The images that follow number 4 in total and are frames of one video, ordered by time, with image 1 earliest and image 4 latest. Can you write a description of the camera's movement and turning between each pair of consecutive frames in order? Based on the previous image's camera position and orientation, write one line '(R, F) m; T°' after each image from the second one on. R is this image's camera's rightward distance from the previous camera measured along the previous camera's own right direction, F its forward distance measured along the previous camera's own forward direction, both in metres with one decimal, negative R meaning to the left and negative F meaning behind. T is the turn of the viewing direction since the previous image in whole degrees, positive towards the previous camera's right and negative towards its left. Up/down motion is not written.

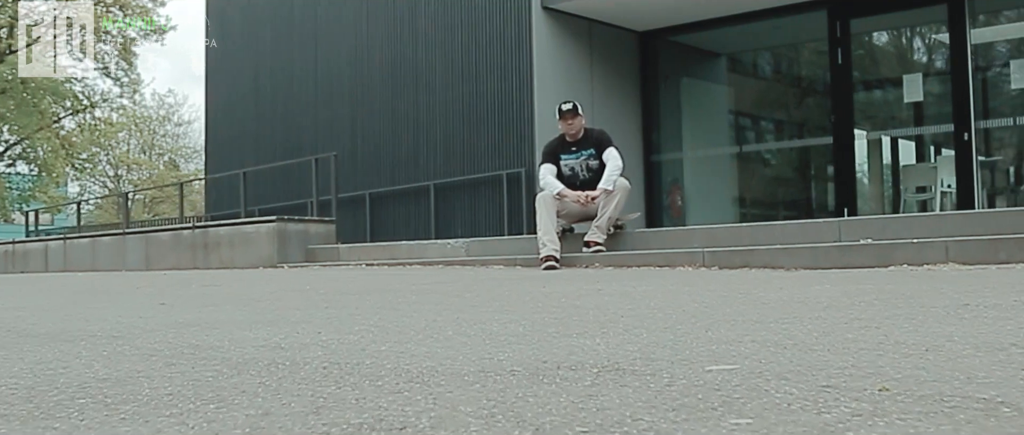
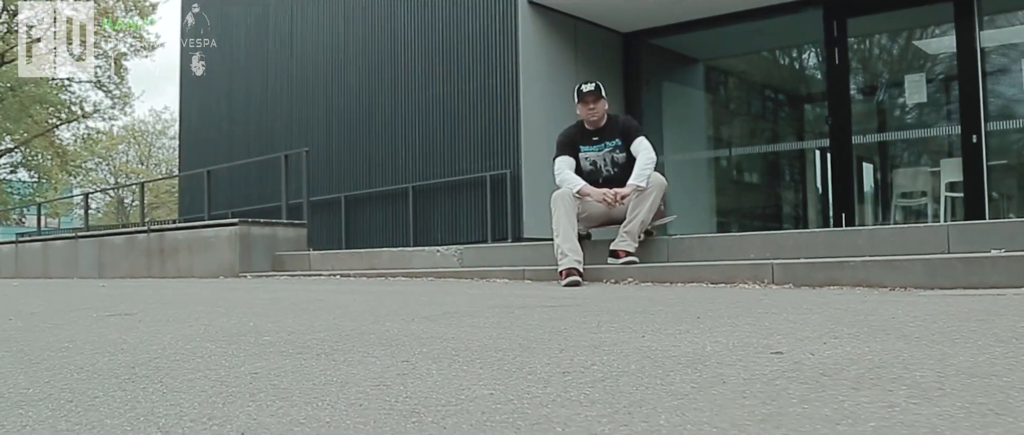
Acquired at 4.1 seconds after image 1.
(-0.2, +1.4) m; +2°
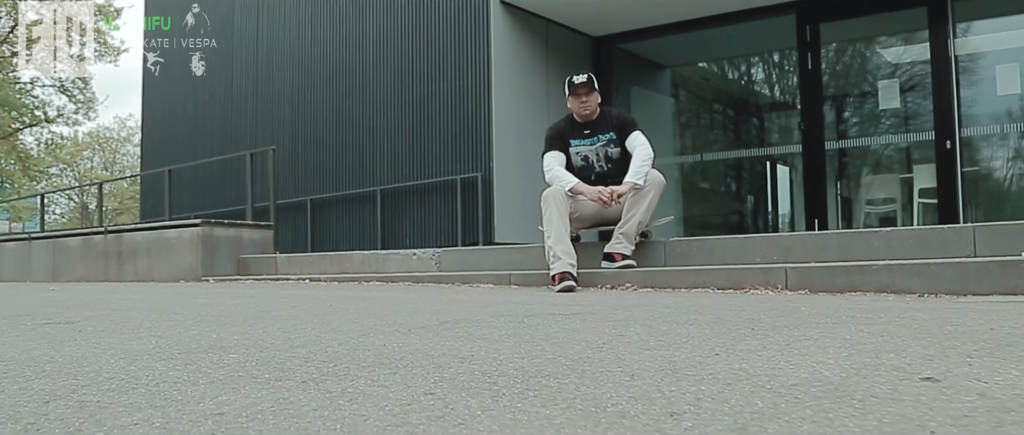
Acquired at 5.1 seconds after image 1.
(-0.1, +0.4) m; +2°
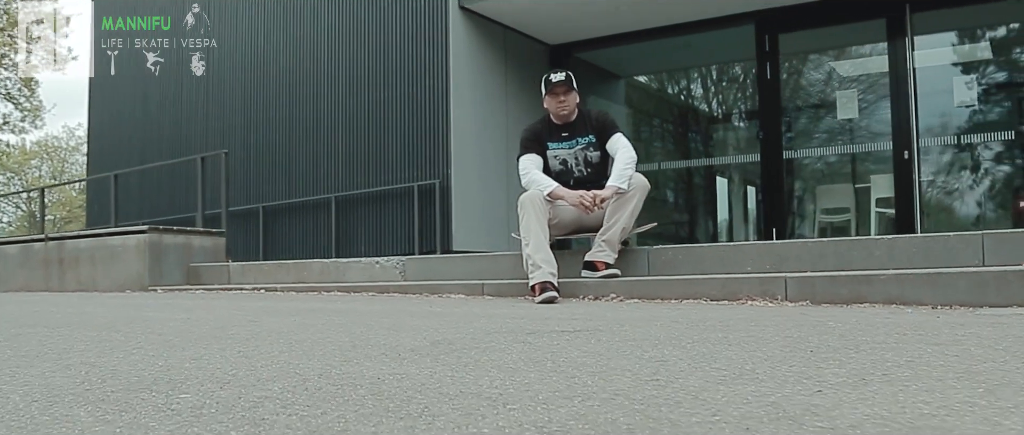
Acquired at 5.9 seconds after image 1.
(-0.1, +0.4) m; +3°
